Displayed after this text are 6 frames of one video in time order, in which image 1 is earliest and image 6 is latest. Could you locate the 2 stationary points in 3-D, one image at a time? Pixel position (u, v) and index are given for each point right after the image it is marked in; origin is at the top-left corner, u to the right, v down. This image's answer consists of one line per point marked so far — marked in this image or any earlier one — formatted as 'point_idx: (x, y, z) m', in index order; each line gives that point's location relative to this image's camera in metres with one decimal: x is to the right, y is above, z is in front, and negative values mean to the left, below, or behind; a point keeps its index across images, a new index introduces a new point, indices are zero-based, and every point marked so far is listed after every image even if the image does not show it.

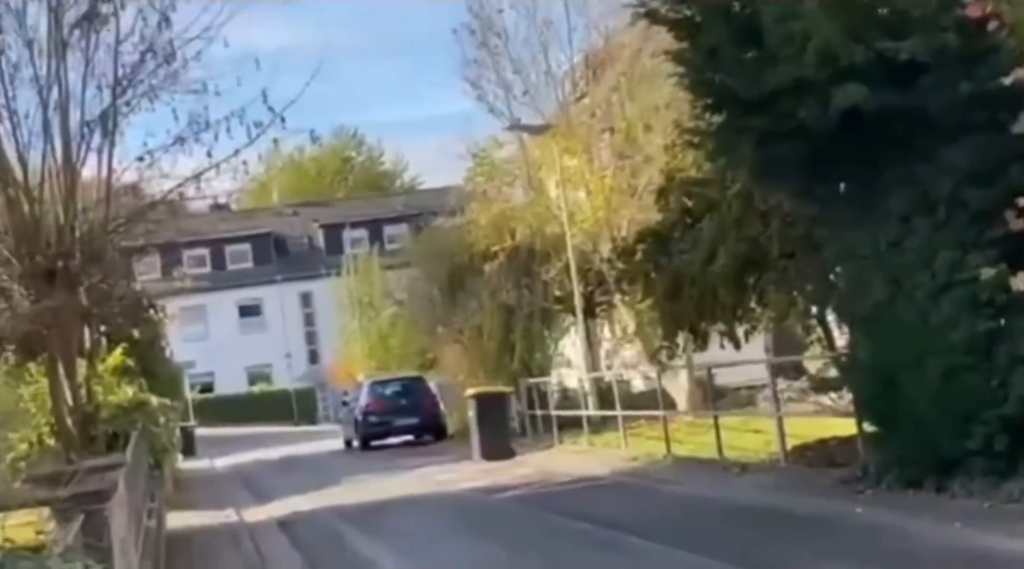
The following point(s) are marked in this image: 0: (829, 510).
0: (+3.4, -2.4, +15.2) m
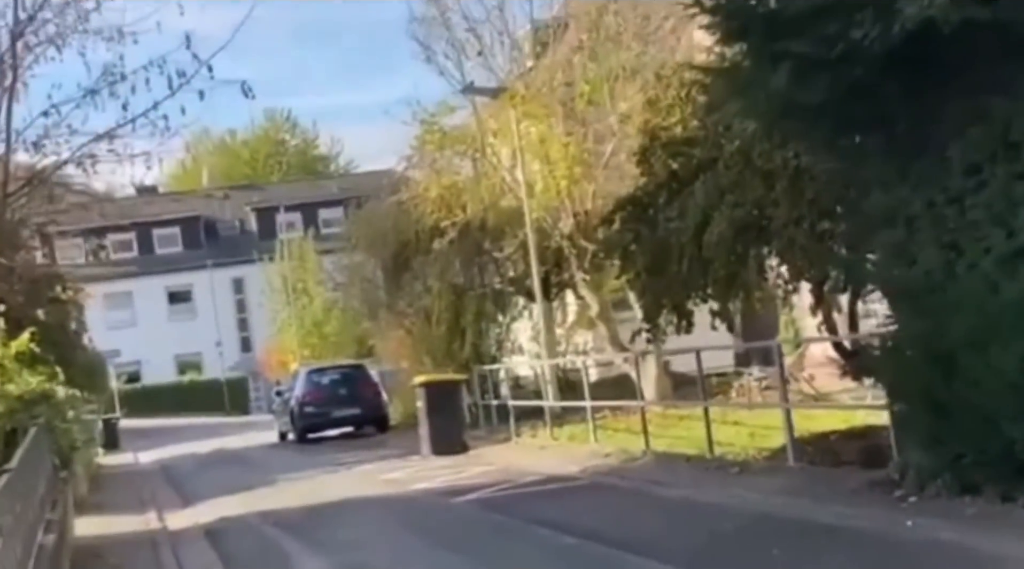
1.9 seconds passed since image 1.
0: (+3.2, -2.1, +12.6) m
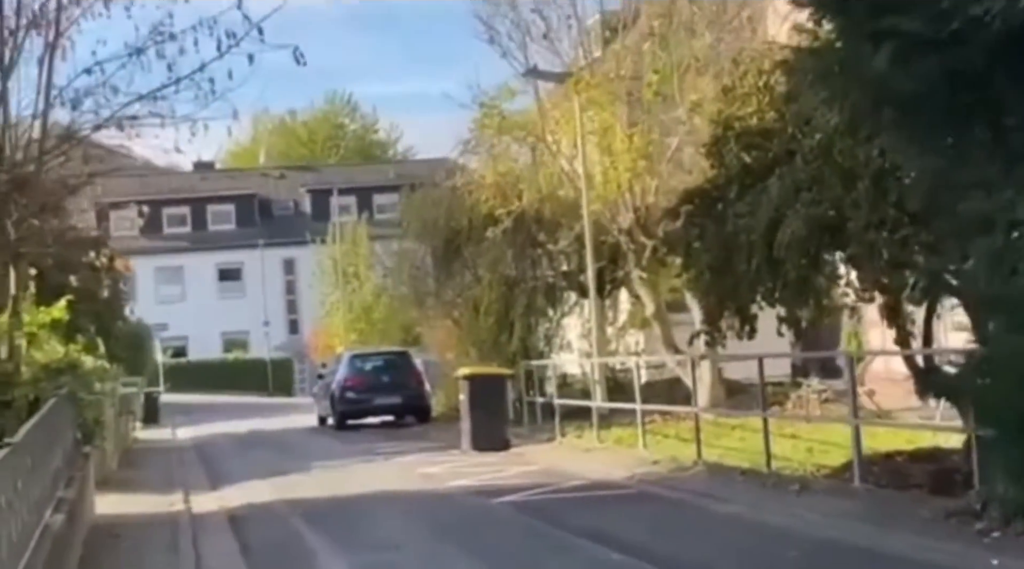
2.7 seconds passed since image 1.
0: (+3.6, -2.2, +11.4) m
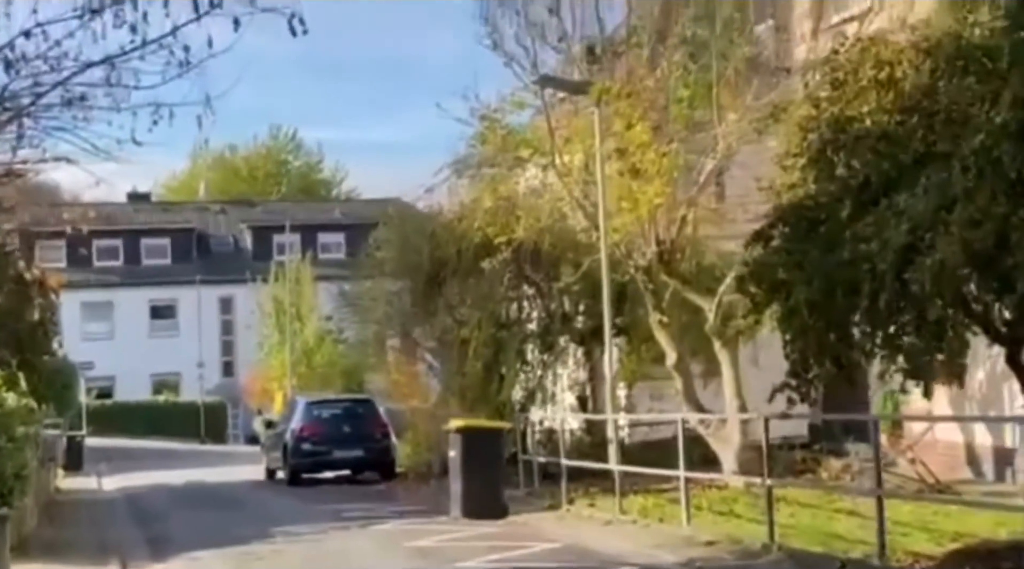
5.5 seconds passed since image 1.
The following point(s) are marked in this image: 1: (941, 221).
0: (+4.3, -2.4, +7.8) m
1: (+3.9, +0.6, +12.7) m
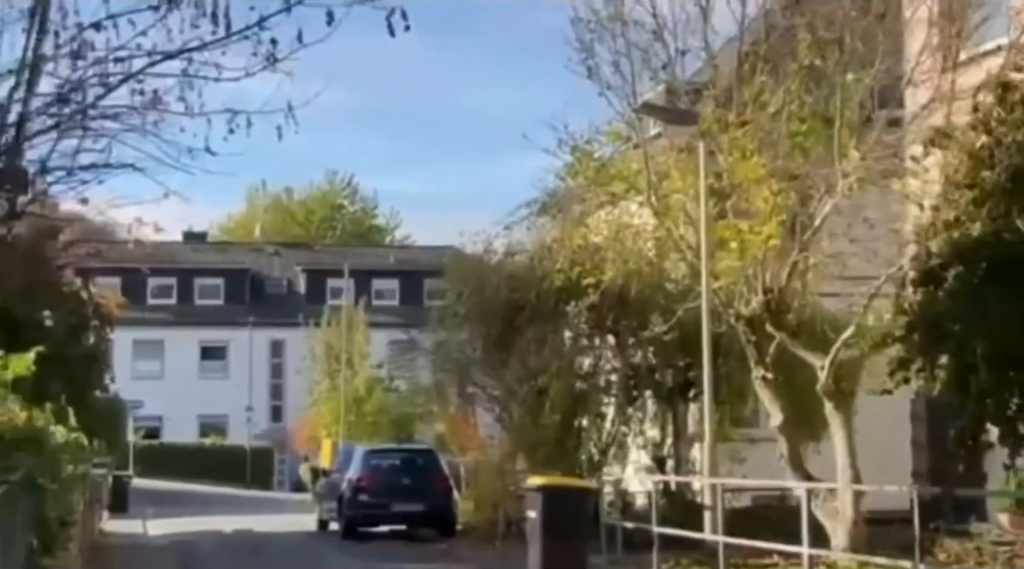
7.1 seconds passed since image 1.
0: (+5.1, -2.7, +5.5) m
1: (+5.0, +0.2, +10.5) m
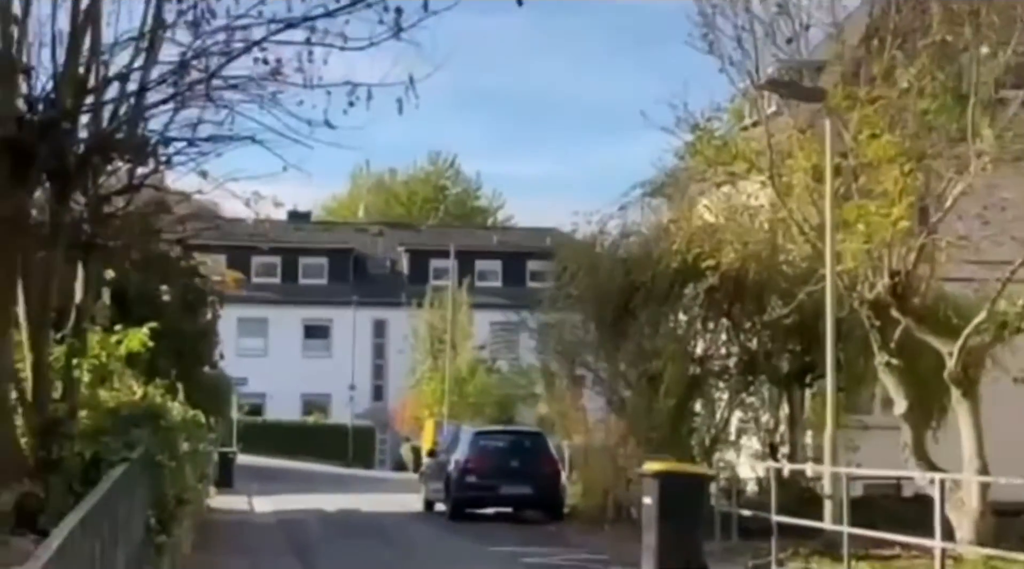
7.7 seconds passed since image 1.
0: (+5.7, -2.6, +4.8) m
1: (+5.9, +0.3, +9.7) m
